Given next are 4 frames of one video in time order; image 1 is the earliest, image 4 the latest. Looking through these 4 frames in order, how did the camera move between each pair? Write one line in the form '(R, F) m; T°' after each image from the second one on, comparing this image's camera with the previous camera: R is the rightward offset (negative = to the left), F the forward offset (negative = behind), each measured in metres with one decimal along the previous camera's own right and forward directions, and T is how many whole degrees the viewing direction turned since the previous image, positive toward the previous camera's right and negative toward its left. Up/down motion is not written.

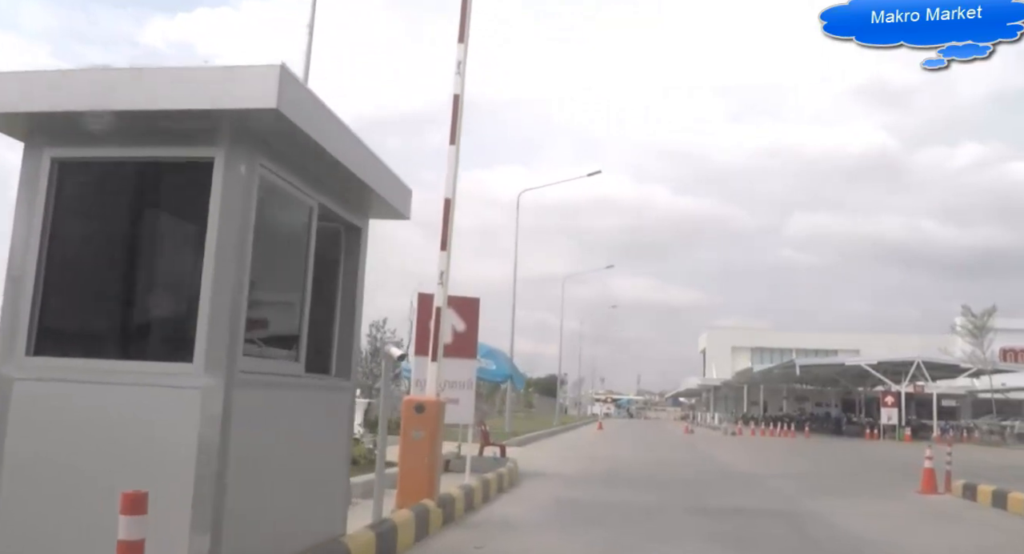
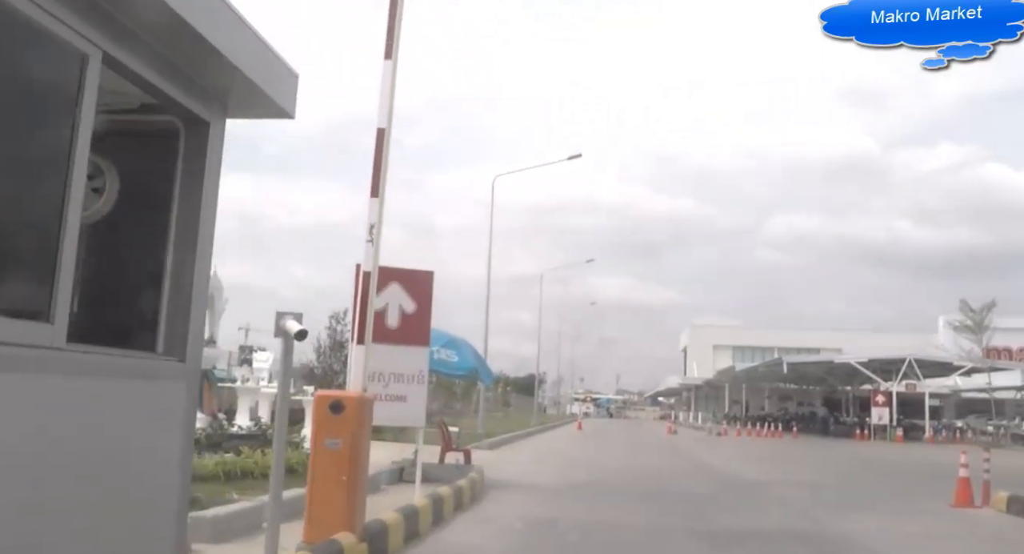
(+0.2, +2.3) m; +1°
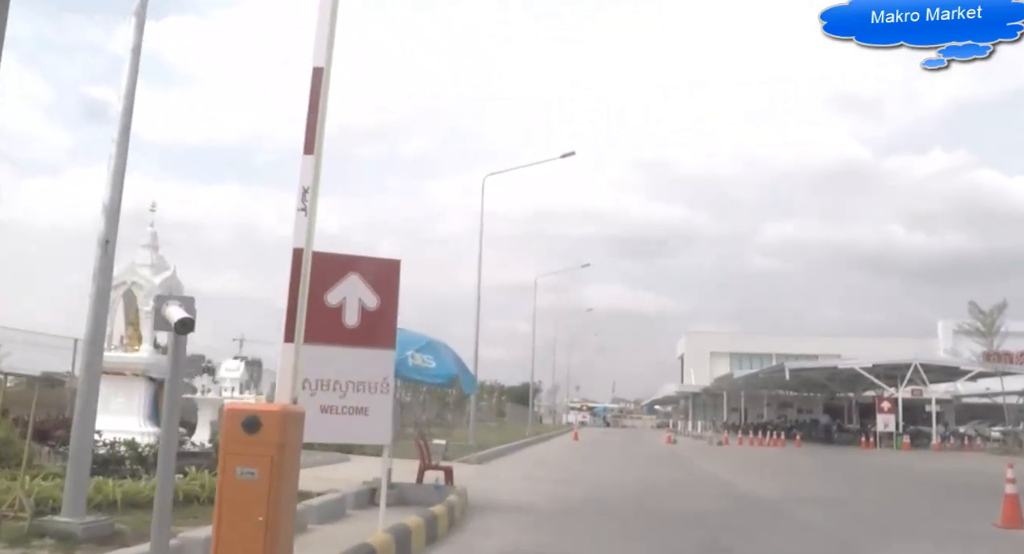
(+0.1, +1.5) m; 0°
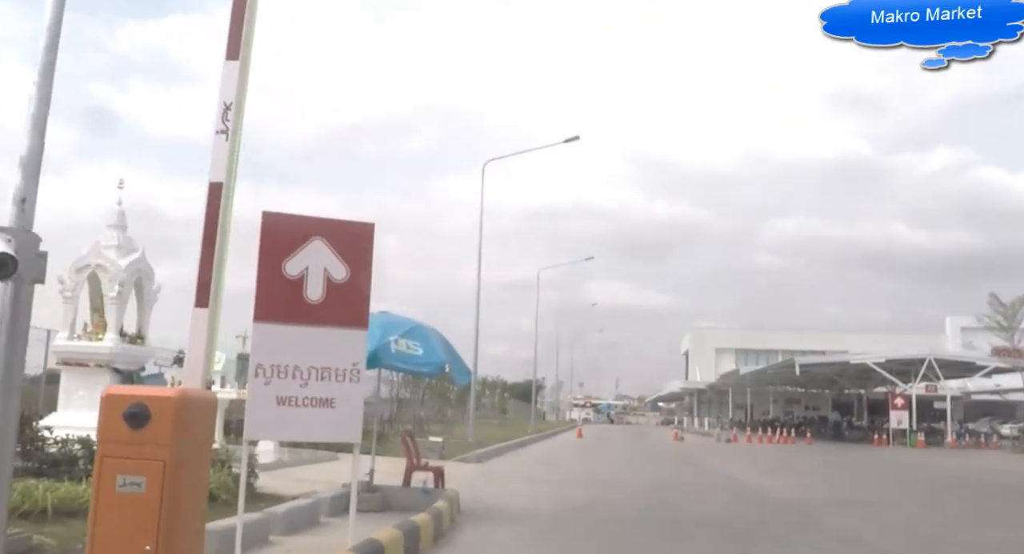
(+0.1, +1.3) m; 0°
